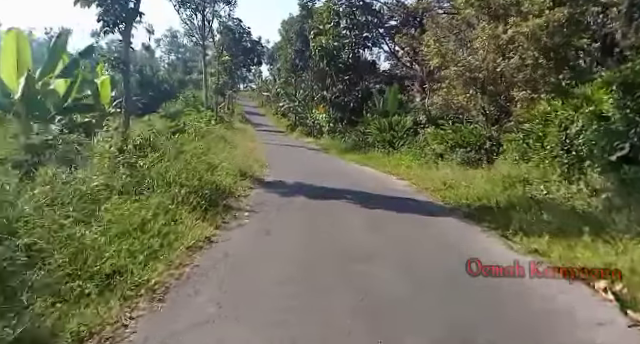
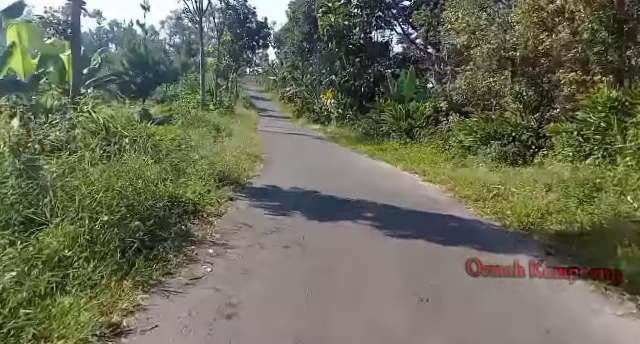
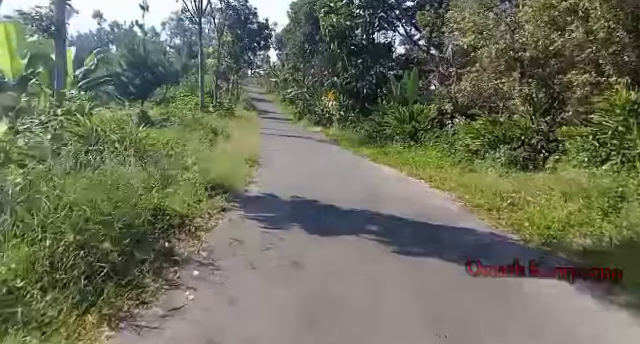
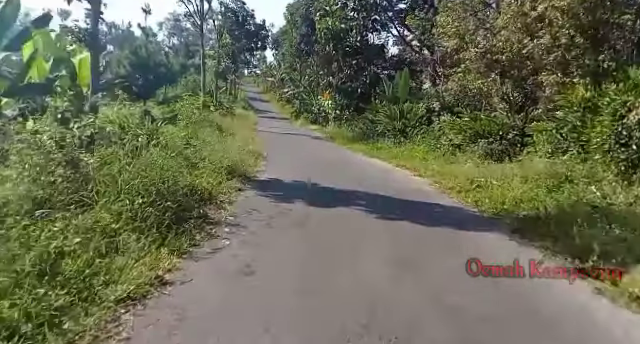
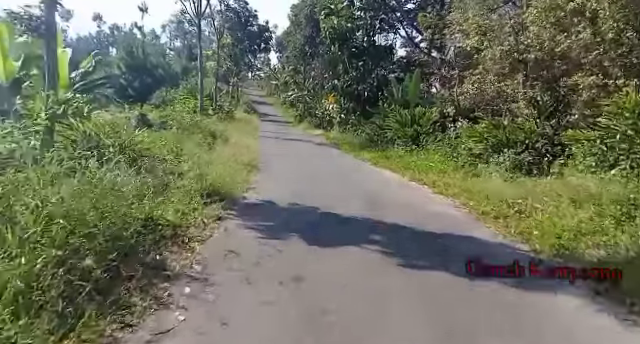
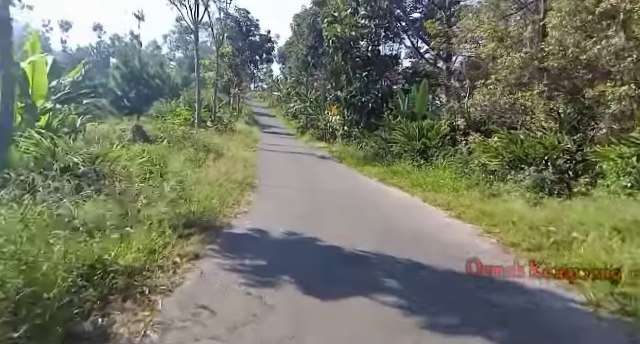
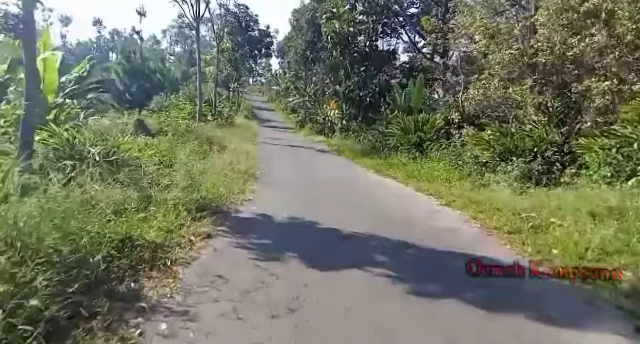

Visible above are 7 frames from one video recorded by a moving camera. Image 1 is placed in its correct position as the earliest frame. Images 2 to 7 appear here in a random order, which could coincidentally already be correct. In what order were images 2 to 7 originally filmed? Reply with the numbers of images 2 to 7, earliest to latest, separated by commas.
4, 2, 3, 5, 7, 6
